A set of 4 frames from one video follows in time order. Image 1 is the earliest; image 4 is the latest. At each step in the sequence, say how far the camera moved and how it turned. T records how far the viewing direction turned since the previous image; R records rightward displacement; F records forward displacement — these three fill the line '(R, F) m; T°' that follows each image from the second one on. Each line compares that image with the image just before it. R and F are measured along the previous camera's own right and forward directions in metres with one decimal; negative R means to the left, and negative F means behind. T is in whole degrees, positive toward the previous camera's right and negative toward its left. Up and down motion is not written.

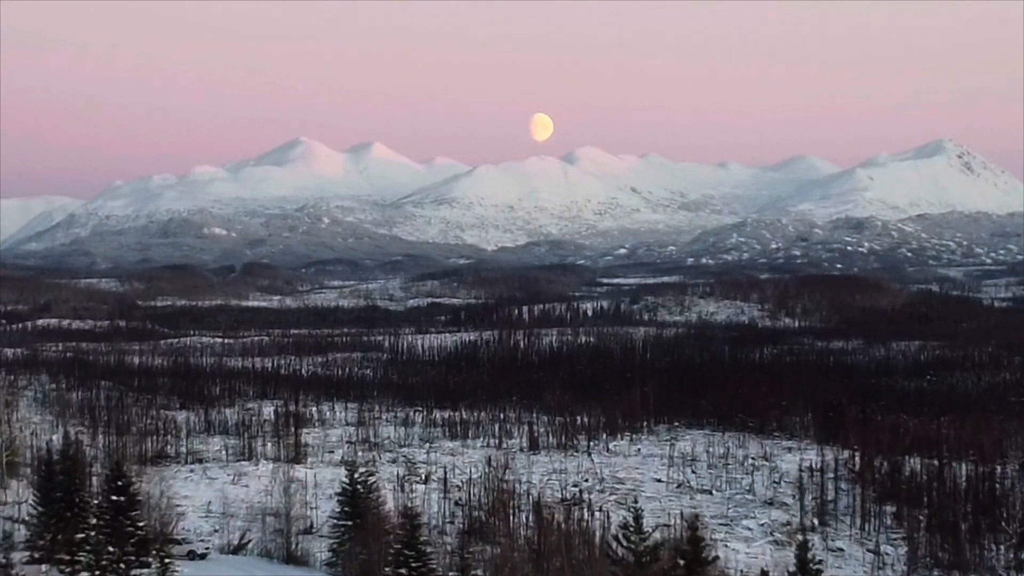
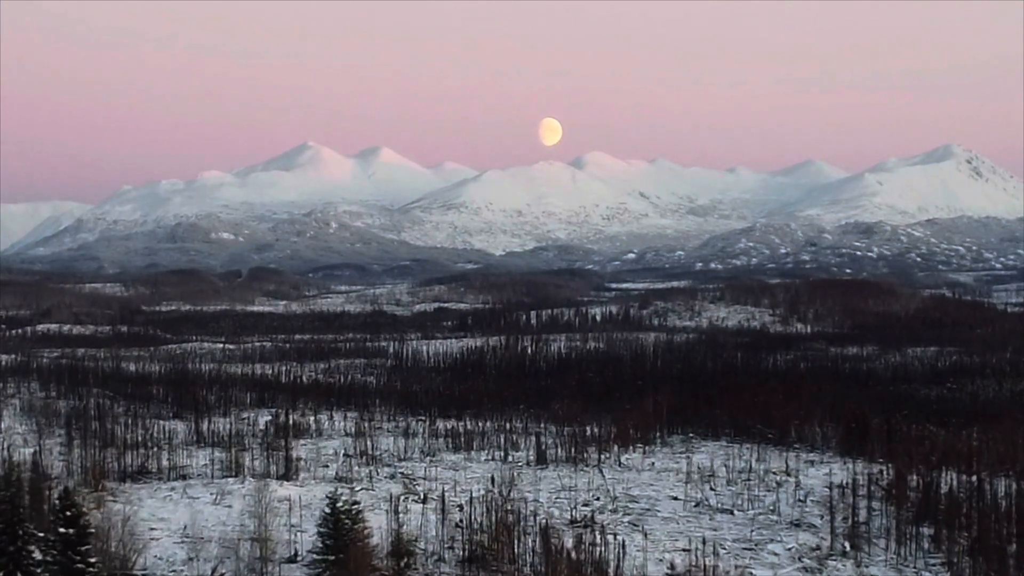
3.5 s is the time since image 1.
(0.0, +1.2) m; 0°
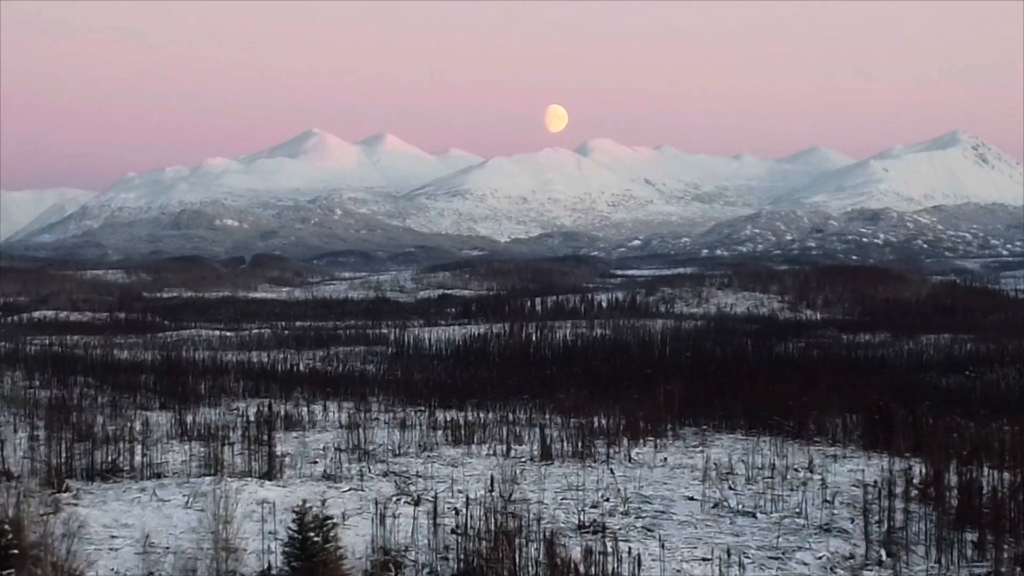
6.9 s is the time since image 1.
(0.0, +1.4) m; 0°
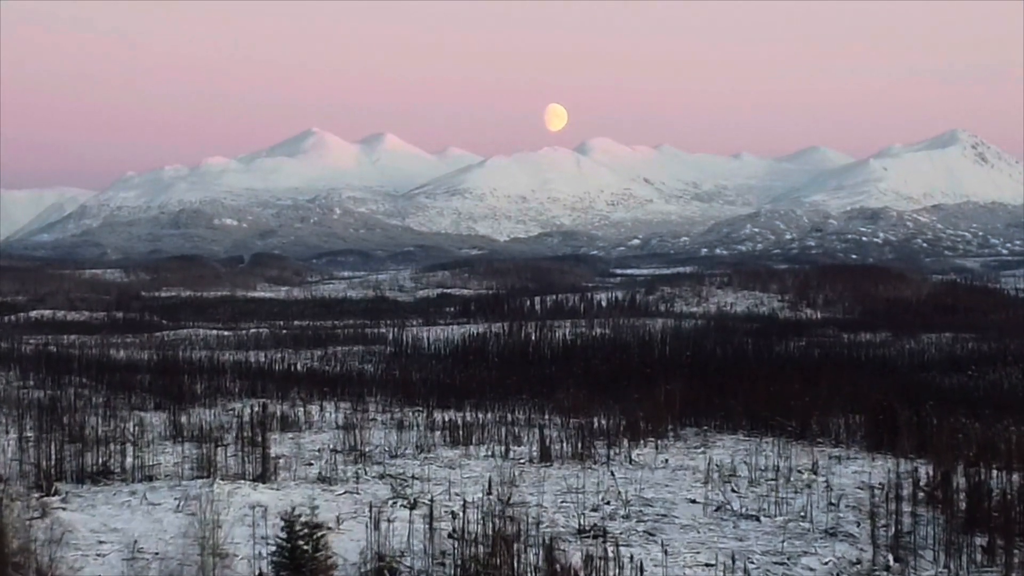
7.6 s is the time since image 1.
(0.0, +0.3) m; 0°
